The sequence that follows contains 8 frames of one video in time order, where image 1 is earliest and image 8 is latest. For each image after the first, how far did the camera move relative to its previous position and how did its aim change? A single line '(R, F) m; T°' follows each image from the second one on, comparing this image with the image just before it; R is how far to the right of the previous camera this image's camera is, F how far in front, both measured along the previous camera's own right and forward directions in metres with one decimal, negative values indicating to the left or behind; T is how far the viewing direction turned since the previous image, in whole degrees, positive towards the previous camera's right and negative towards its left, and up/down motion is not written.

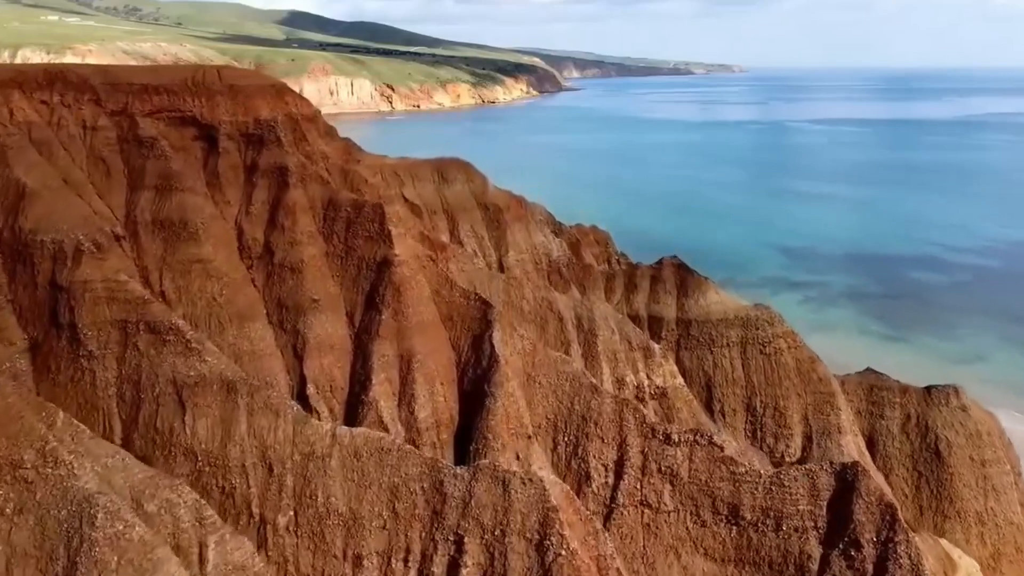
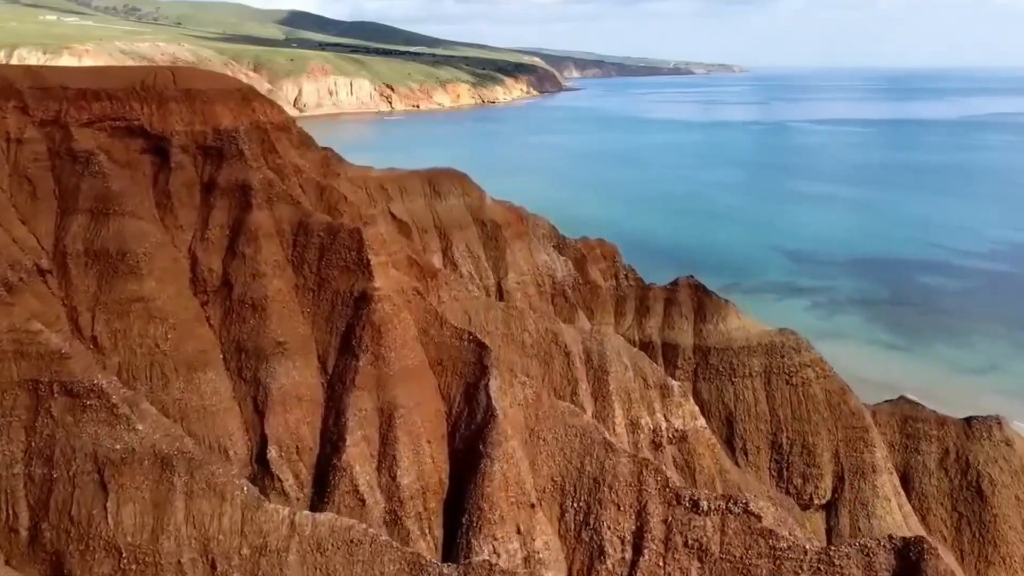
(0.0, +0.9) m; 0°
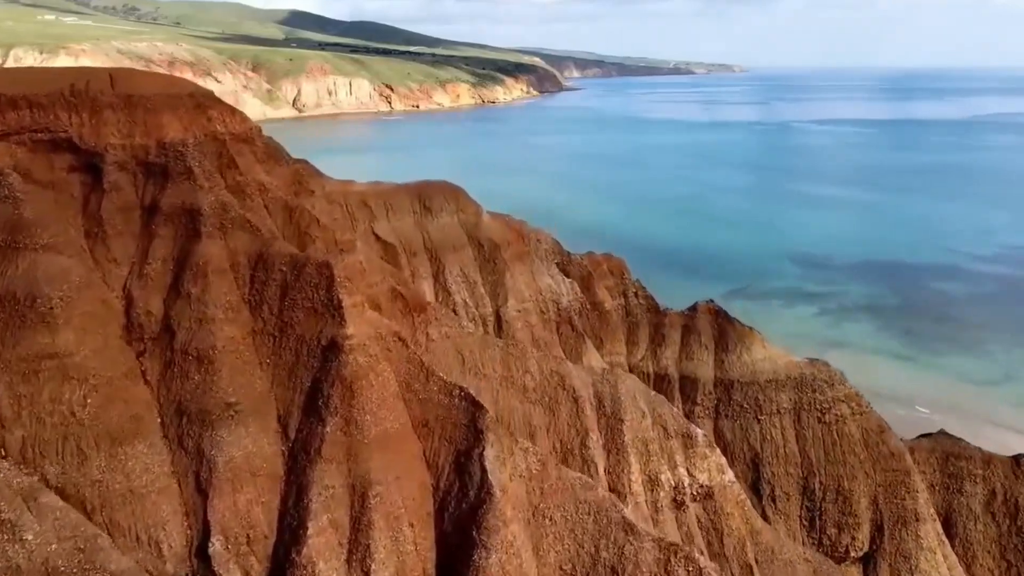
(0.0, +0.9) m; 0°
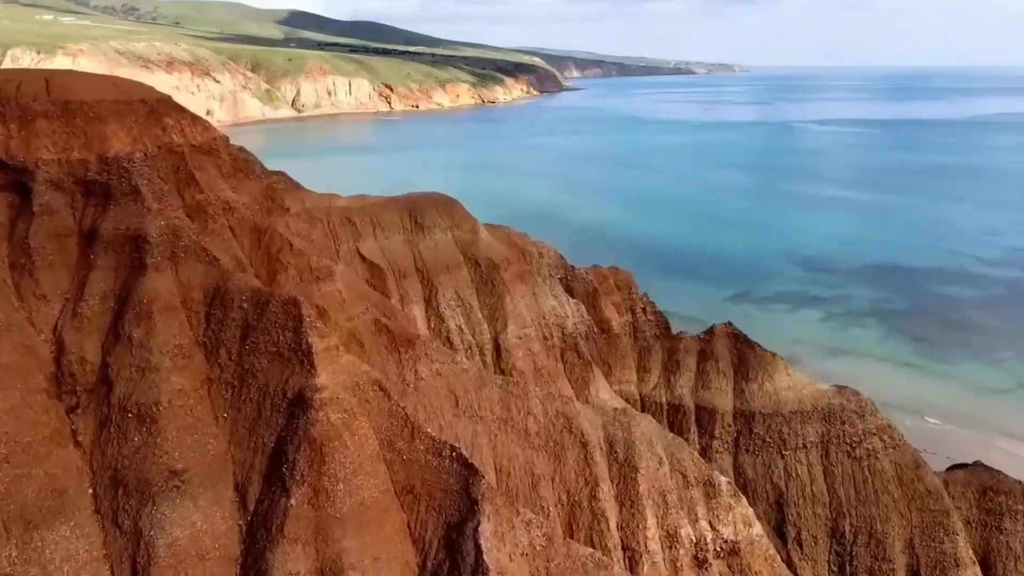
(0.0, +0.7) m; 0°
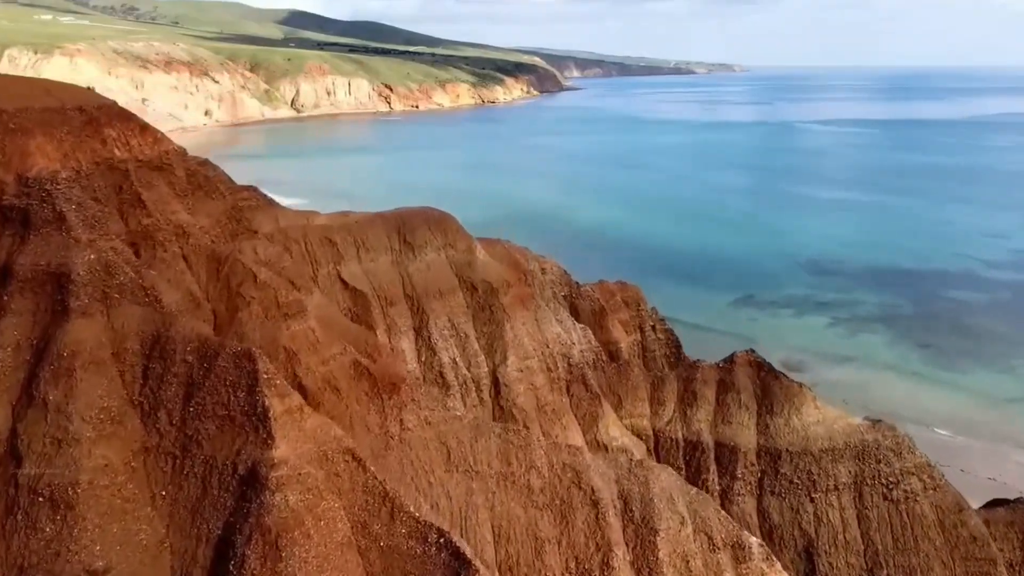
(0.0, +0.7) m; 0°
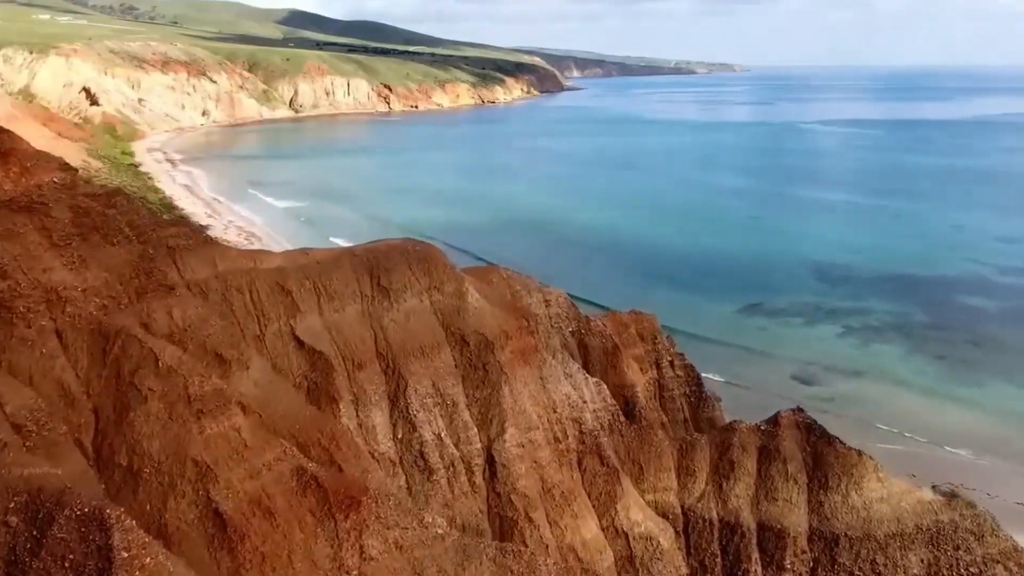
(0.0, +1.1) m; 0°
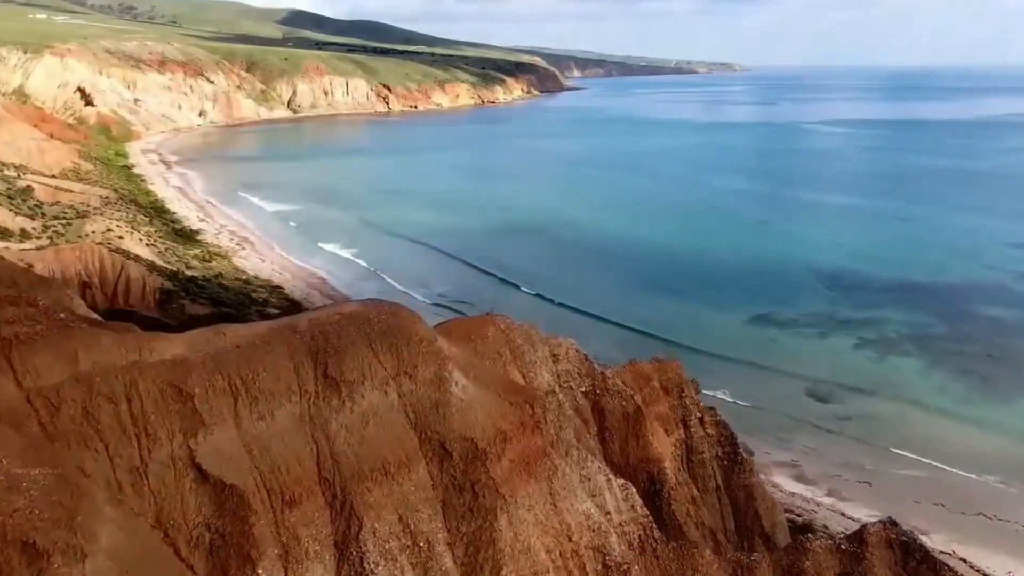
(0.0, +1.3) m; 0°
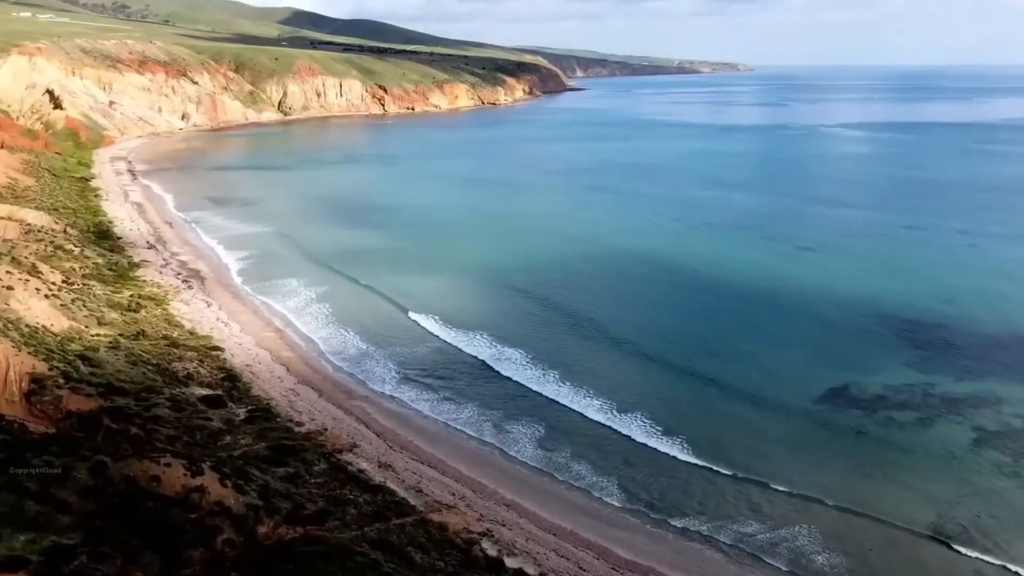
(0.0, +7.5) m; 0°
